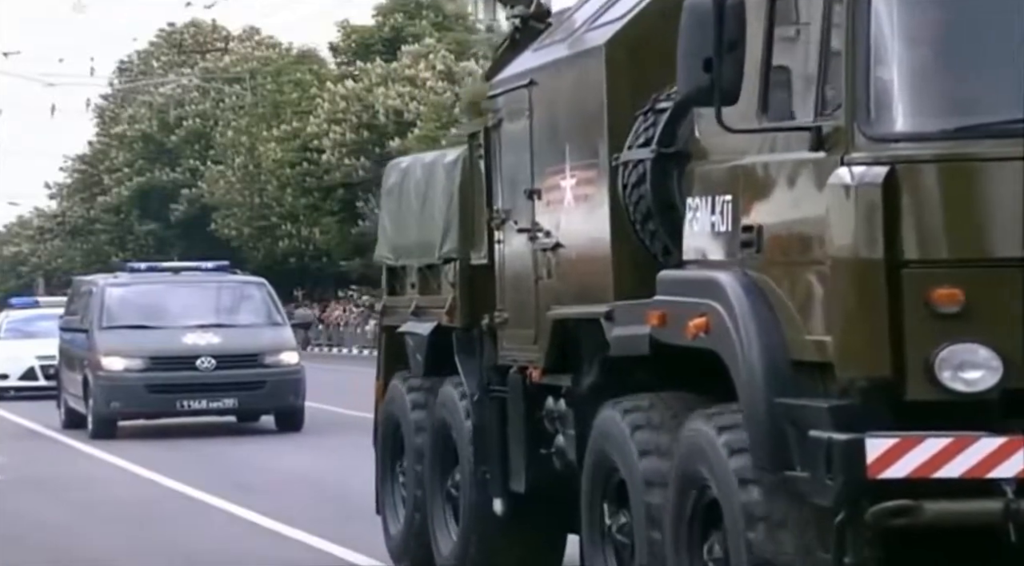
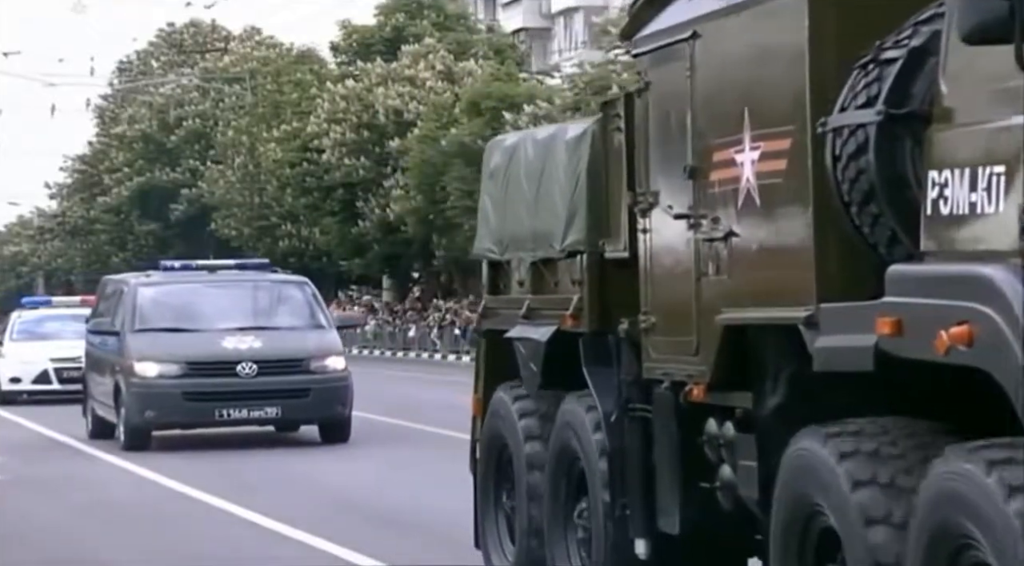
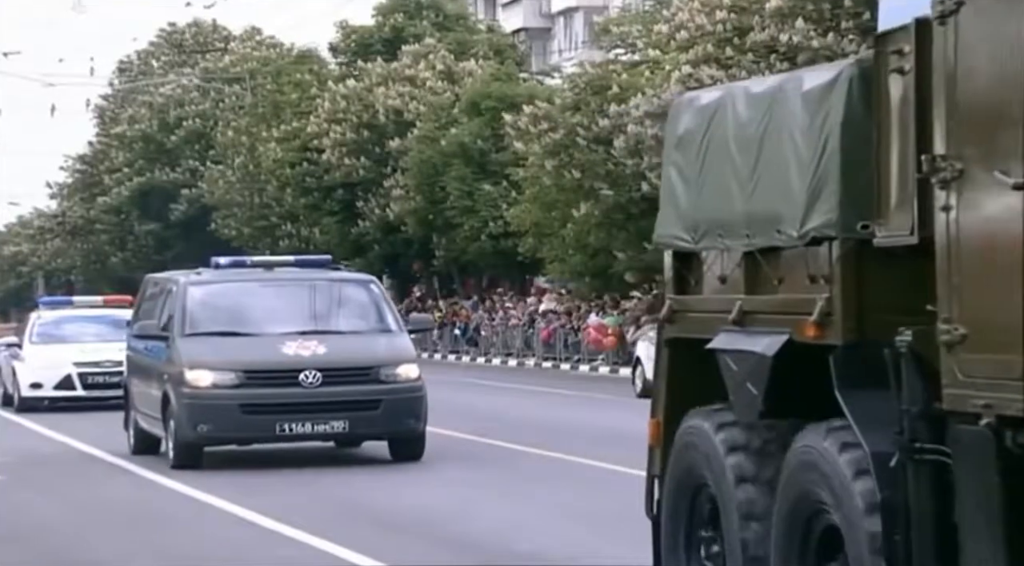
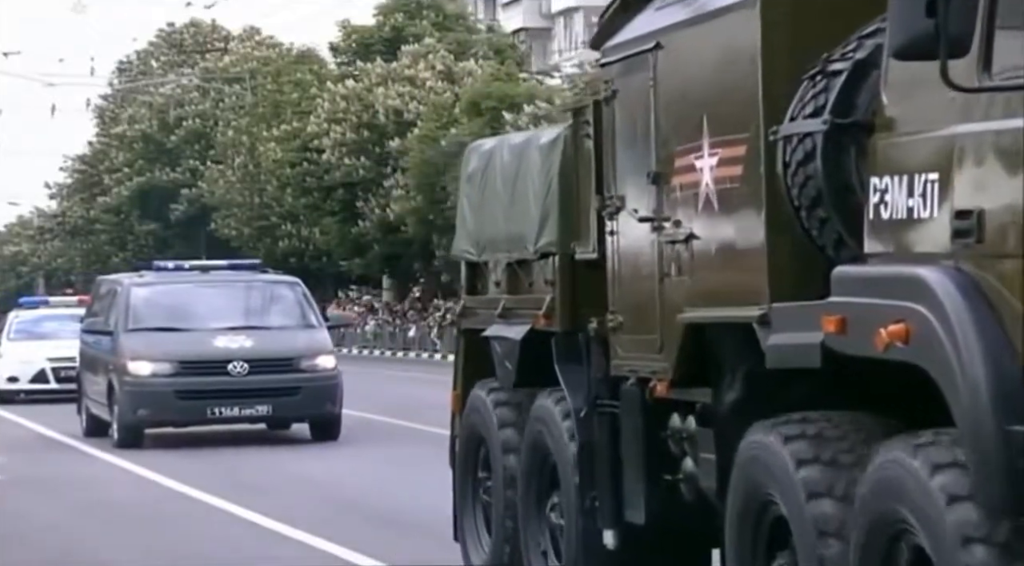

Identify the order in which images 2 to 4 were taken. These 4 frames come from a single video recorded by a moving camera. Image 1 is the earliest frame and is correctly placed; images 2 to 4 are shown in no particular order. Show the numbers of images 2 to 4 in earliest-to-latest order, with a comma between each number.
4, 2, 3
